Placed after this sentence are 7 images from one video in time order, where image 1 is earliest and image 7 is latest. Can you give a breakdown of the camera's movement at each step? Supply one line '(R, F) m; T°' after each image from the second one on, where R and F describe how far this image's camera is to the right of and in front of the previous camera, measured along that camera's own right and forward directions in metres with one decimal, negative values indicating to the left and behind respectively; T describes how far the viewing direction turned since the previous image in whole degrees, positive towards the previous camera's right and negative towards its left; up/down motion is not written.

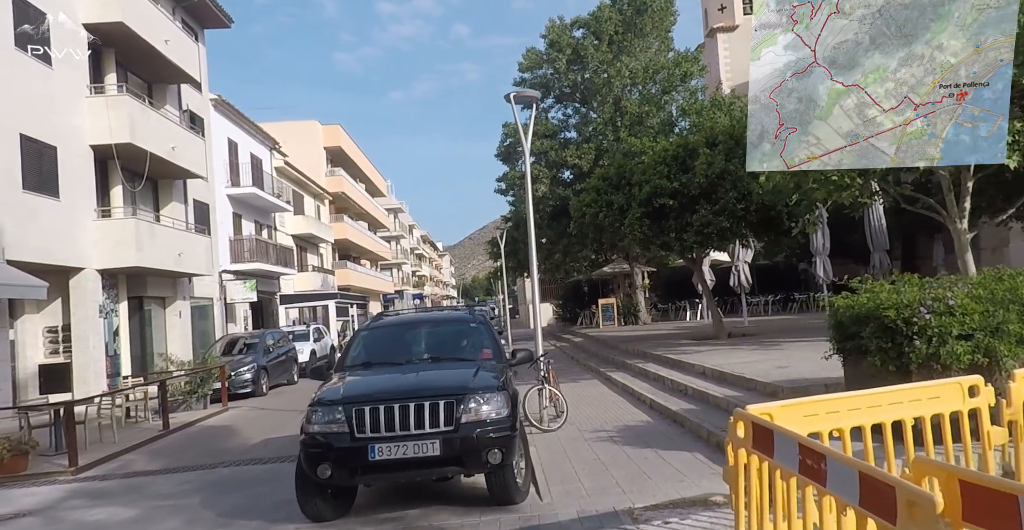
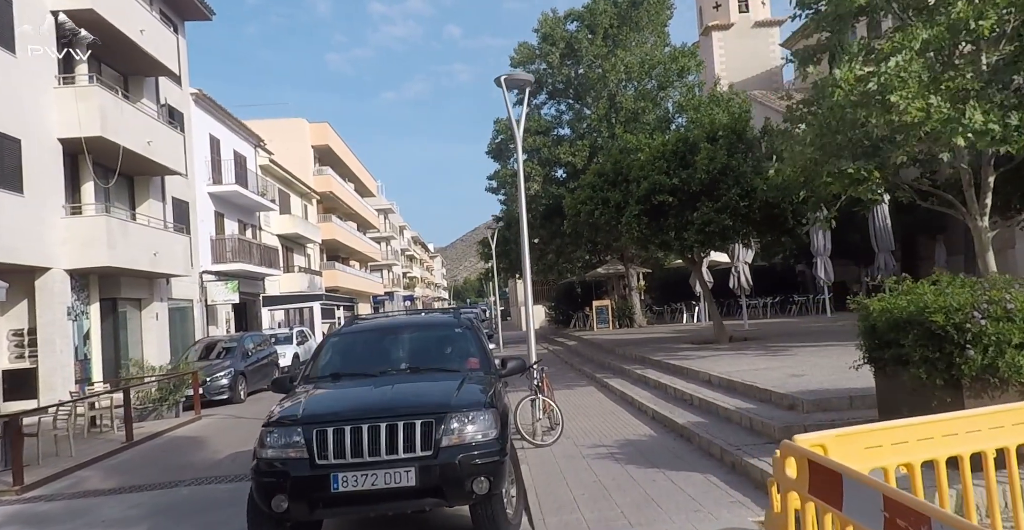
(0.0, +0.9) m; +1°
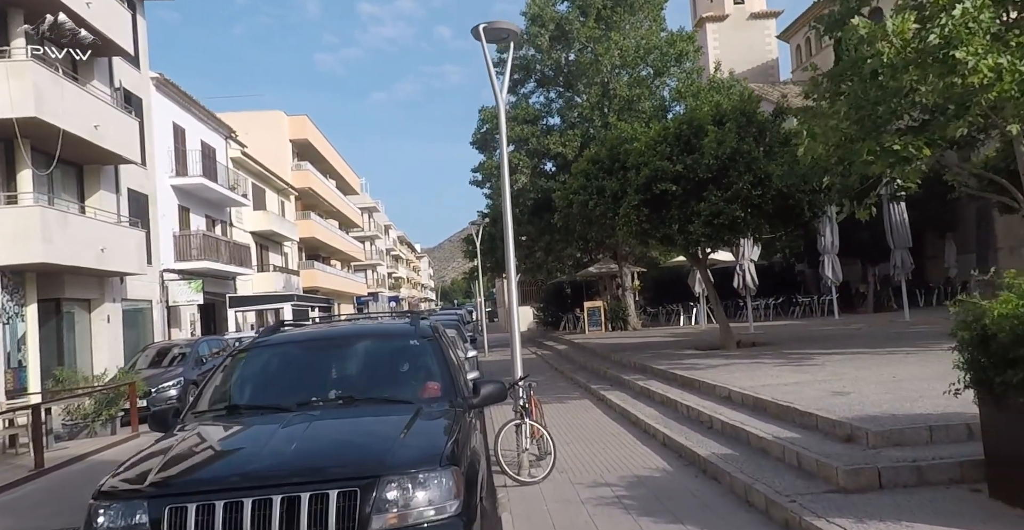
(+0.1, +1.9) m; +1°
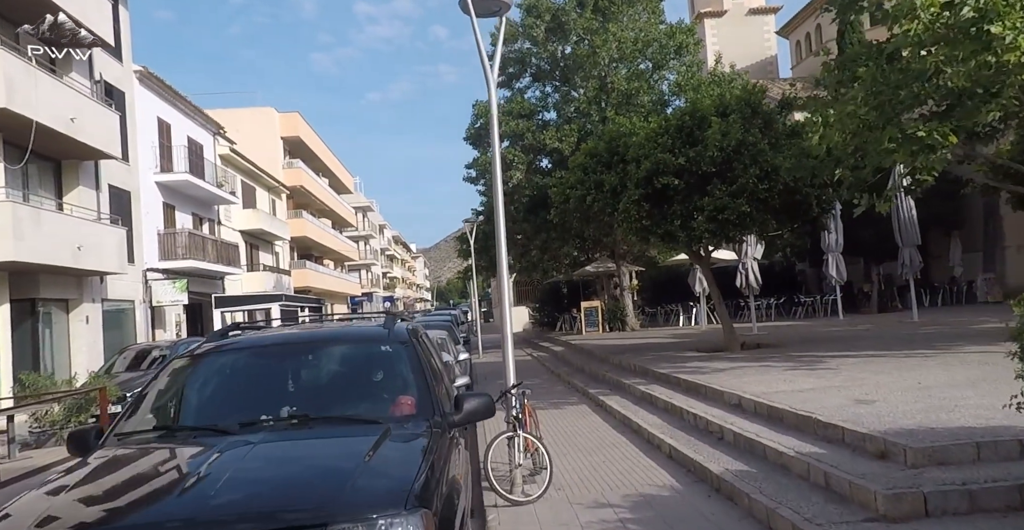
(0.0, +0.8) m; 0°
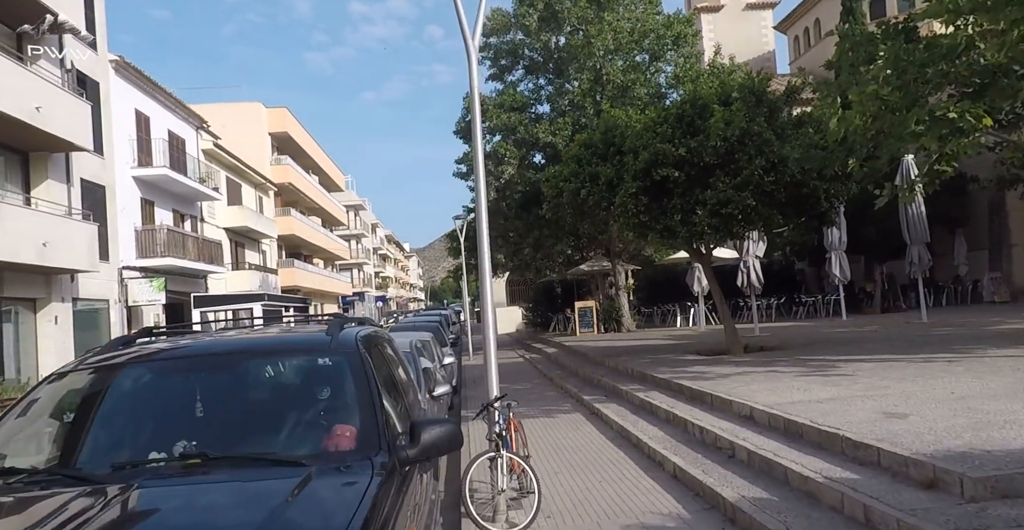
(+0.1, +0.9) m; 0°
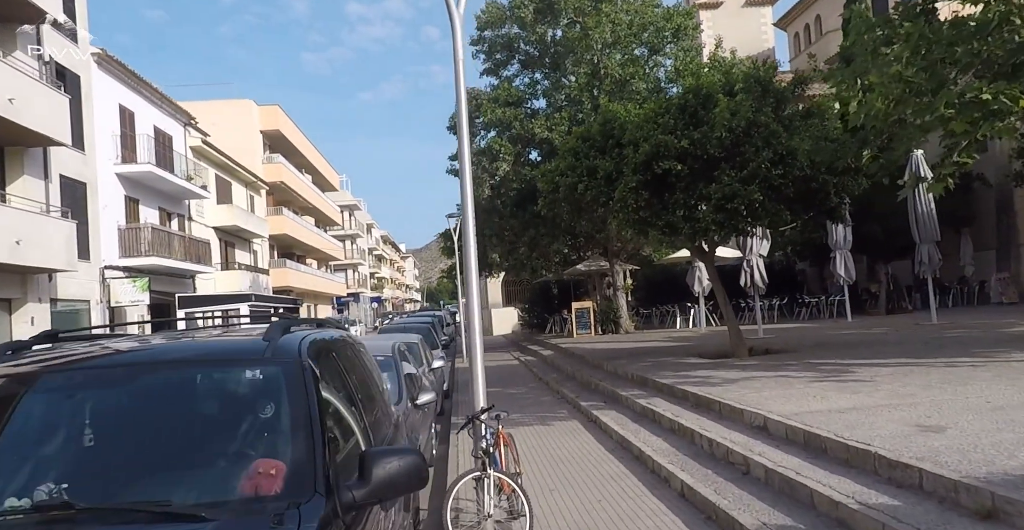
(+0.1, +0.7) m; 0°
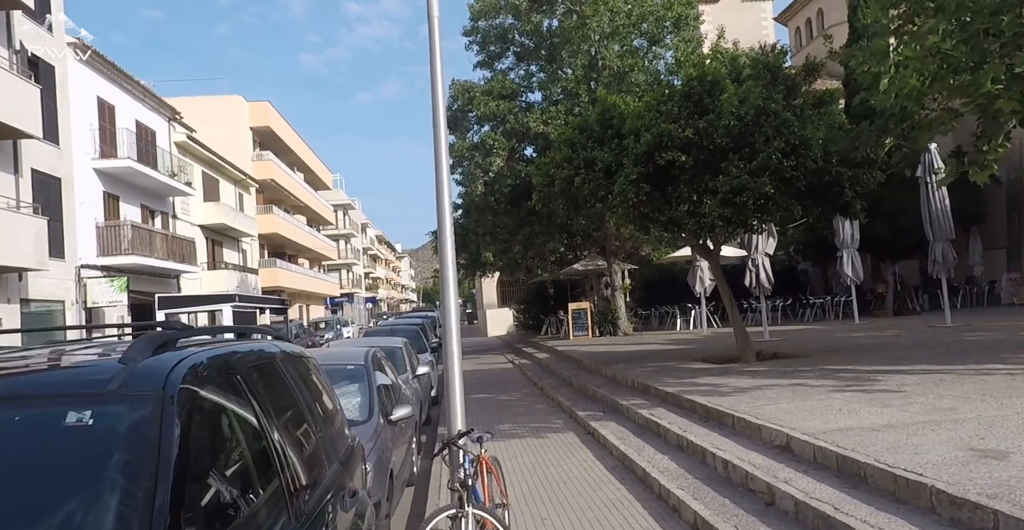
(+0.1, +0.9) m; 0°
